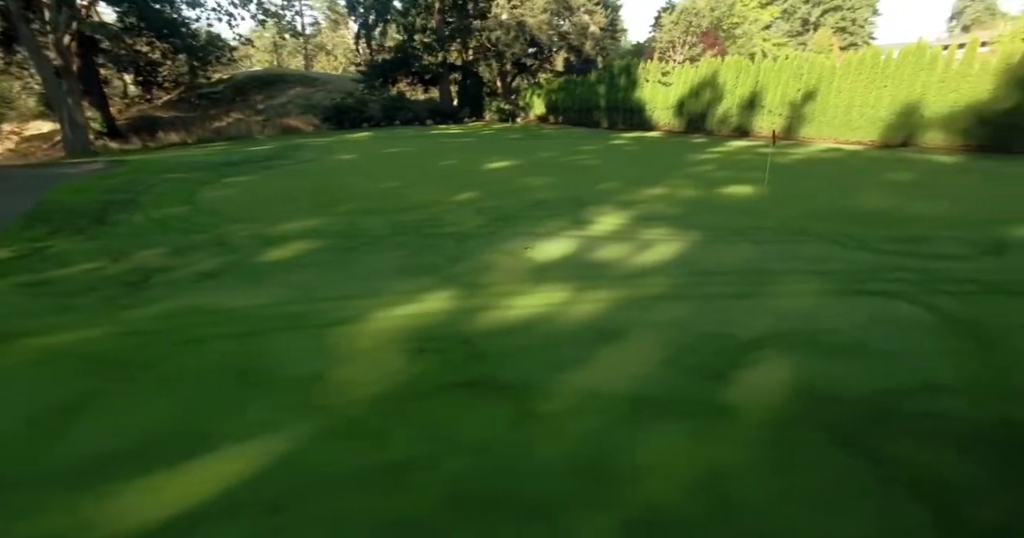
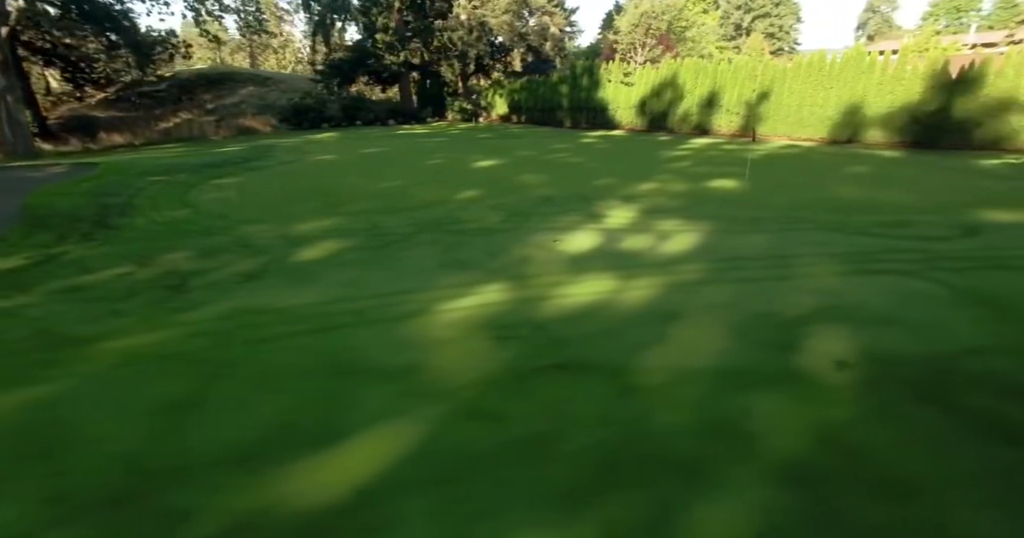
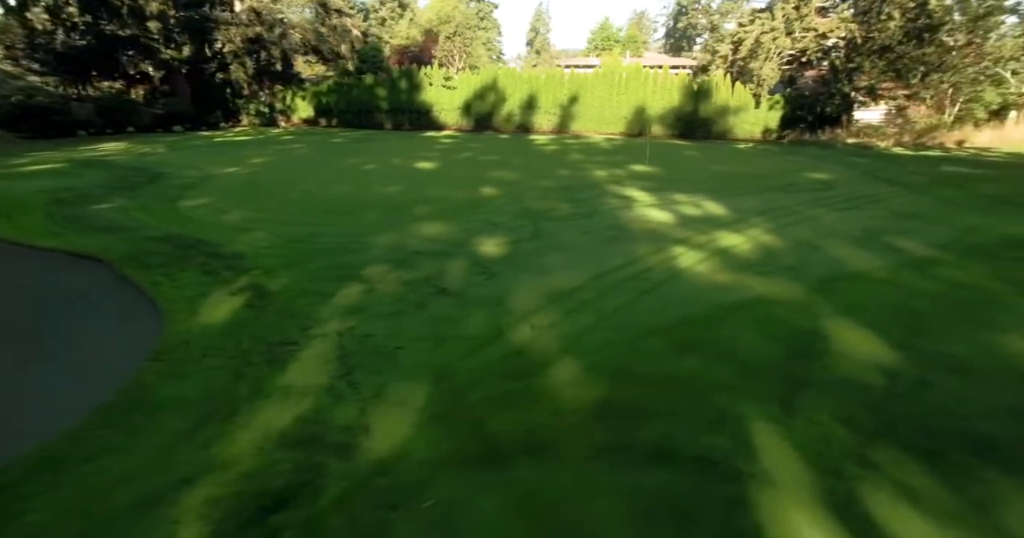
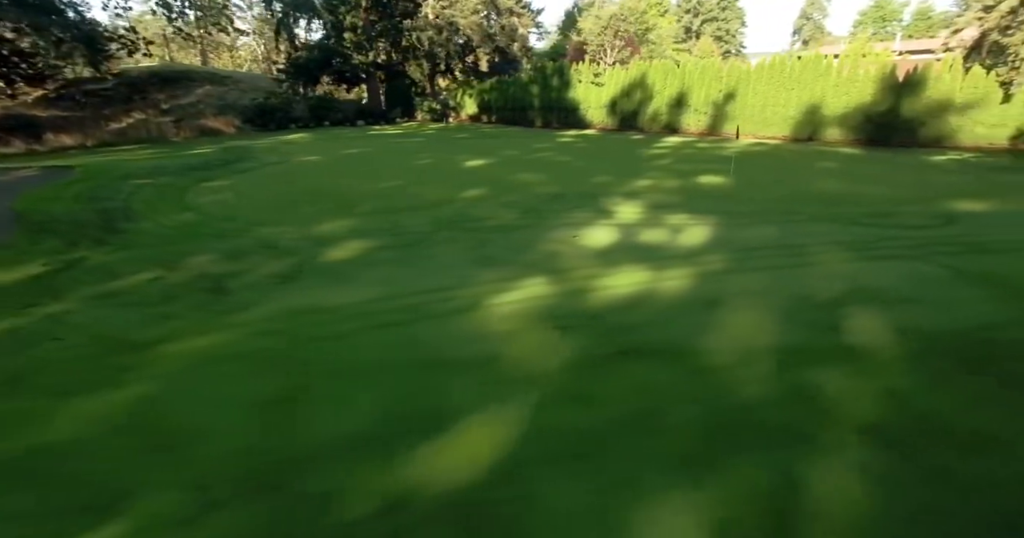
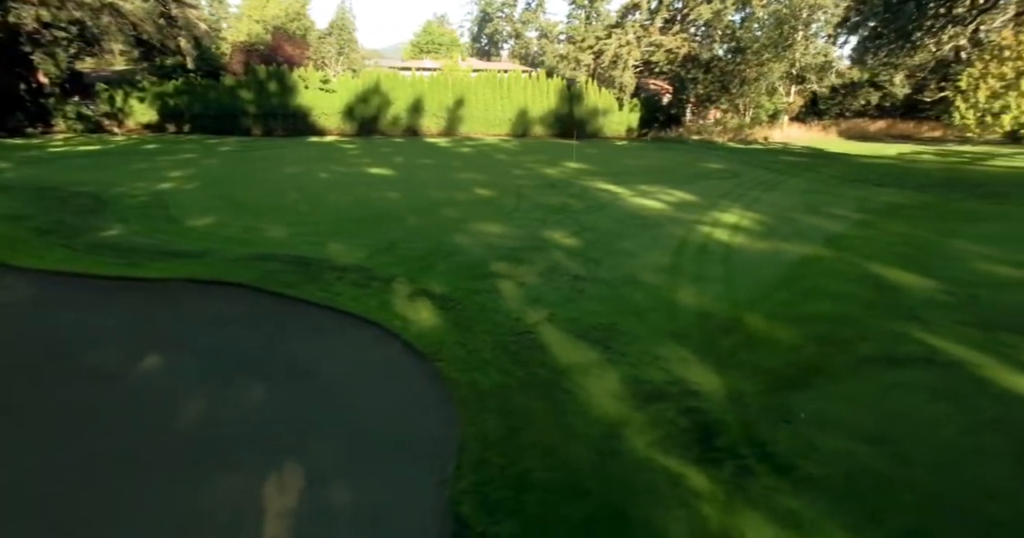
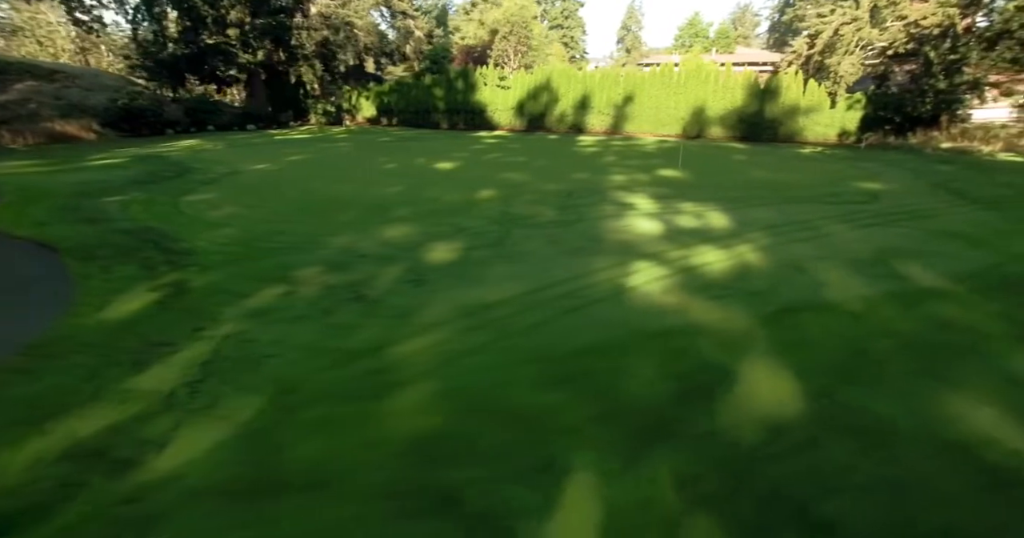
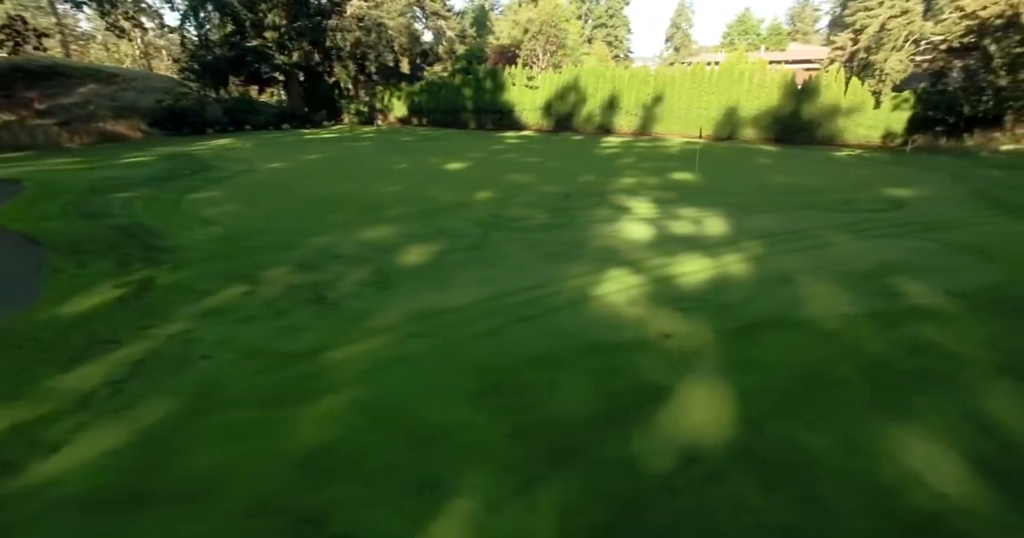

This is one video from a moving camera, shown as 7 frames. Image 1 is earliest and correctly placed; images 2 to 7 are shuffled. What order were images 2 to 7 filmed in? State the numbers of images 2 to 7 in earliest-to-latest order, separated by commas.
2, 4, 7, 6, 3, 5
